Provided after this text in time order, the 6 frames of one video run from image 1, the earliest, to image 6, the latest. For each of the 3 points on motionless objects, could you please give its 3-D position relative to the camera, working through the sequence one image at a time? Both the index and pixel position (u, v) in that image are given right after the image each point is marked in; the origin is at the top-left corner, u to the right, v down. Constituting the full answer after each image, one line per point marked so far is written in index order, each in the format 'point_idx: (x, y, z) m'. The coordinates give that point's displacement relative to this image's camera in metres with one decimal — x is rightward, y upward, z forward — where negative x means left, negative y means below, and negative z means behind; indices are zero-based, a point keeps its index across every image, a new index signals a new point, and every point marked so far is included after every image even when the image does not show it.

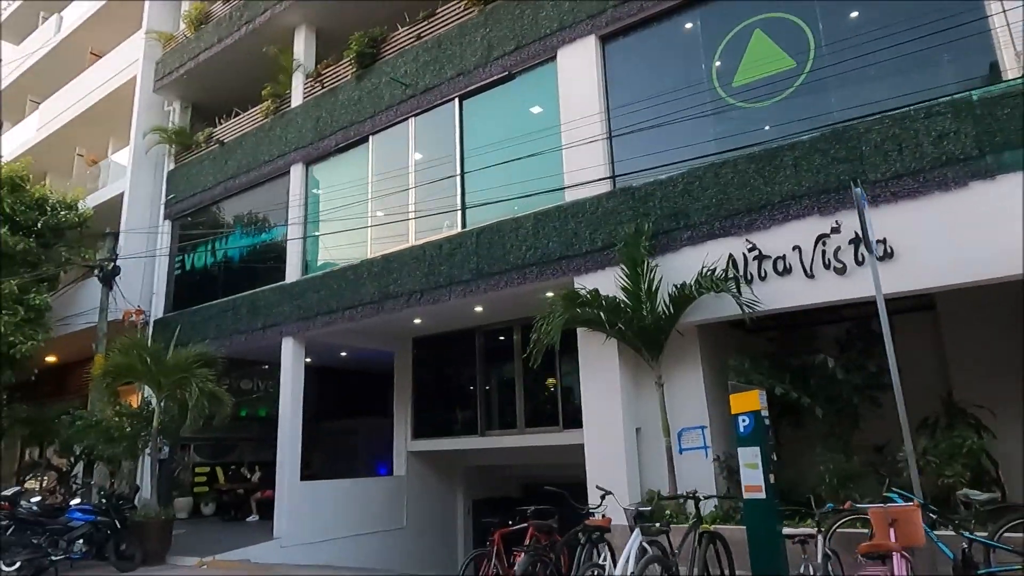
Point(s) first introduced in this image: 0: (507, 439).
0: (-0.1, -2.0, +8.9) m
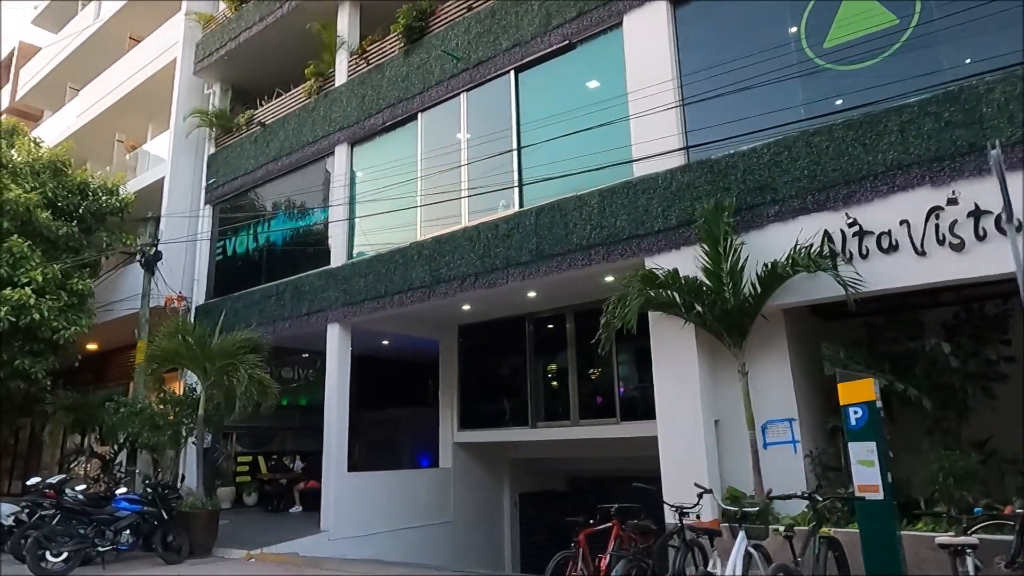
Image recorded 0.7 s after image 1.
0: (+0.6, -1.8, +8.5) m
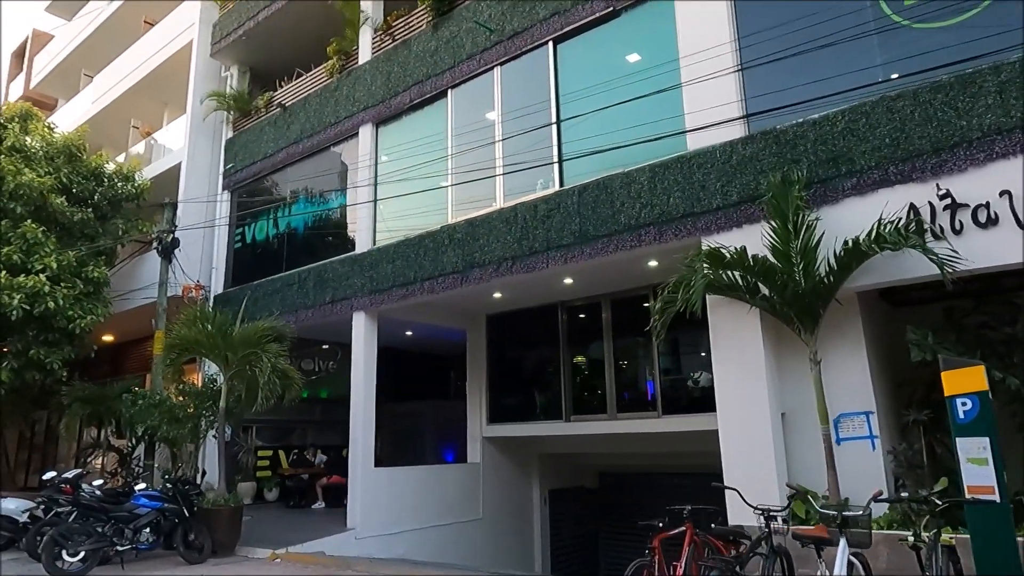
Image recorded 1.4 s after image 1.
0: (+1.0, -1.7, +8.1) m
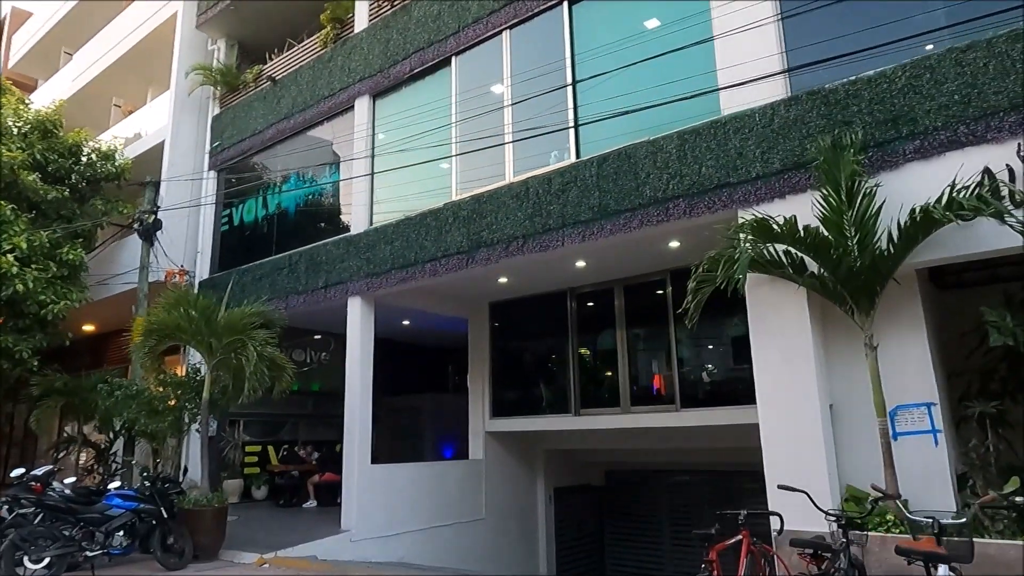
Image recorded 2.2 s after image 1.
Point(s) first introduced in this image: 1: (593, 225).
0: (+1.1, -1.5, +7.6) m
1: (+0.7, +0.5, +5.5) m
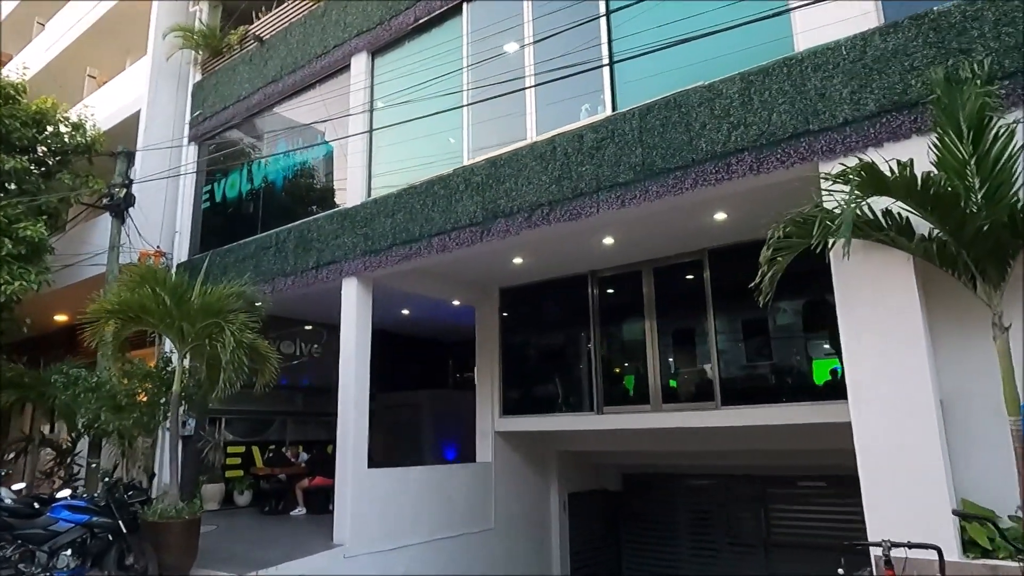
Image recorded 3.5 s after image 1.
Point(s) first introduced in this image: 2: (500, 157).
0: (+1.2, -1.3, +6.8) m
1: (+0.8, +0.7, +4.6) m
2: (-0.1, +1.1, +5.4) m
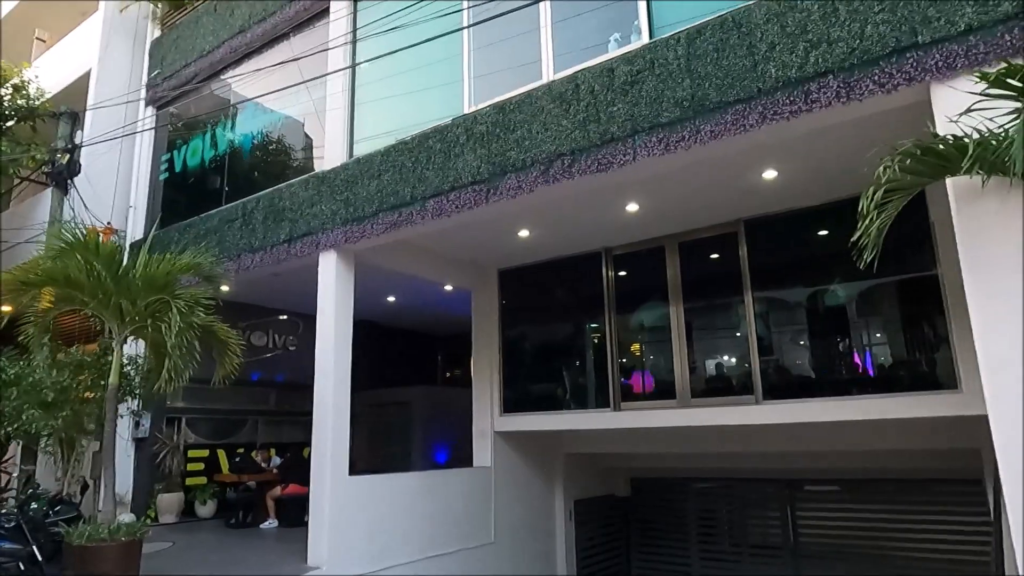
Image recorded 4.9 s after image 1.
0: (+1.3, -1.1, +5.9) m
1: (+0.9, +0.9, +3.7) m
2: (0.0, +1.3, +4.5) m
